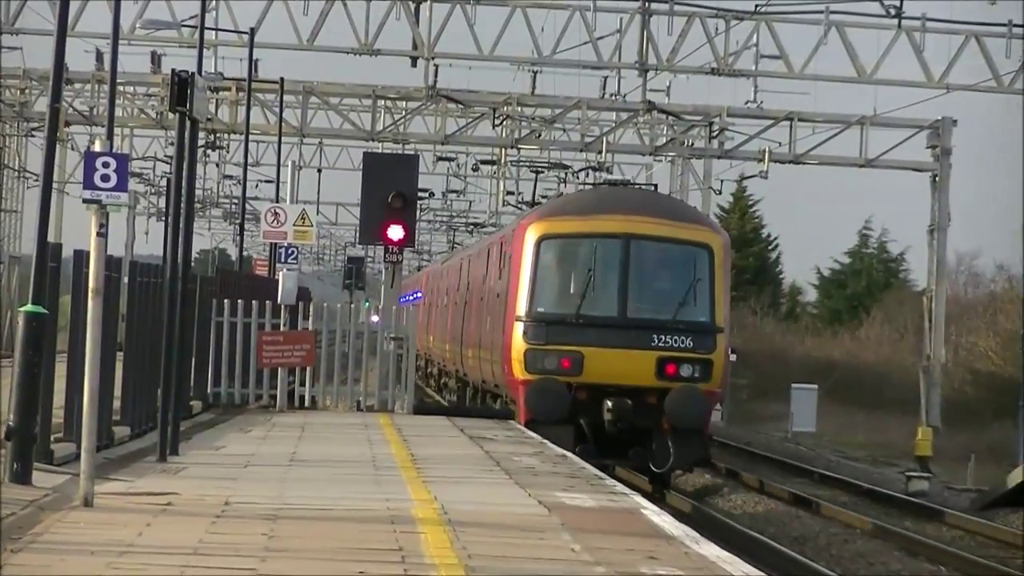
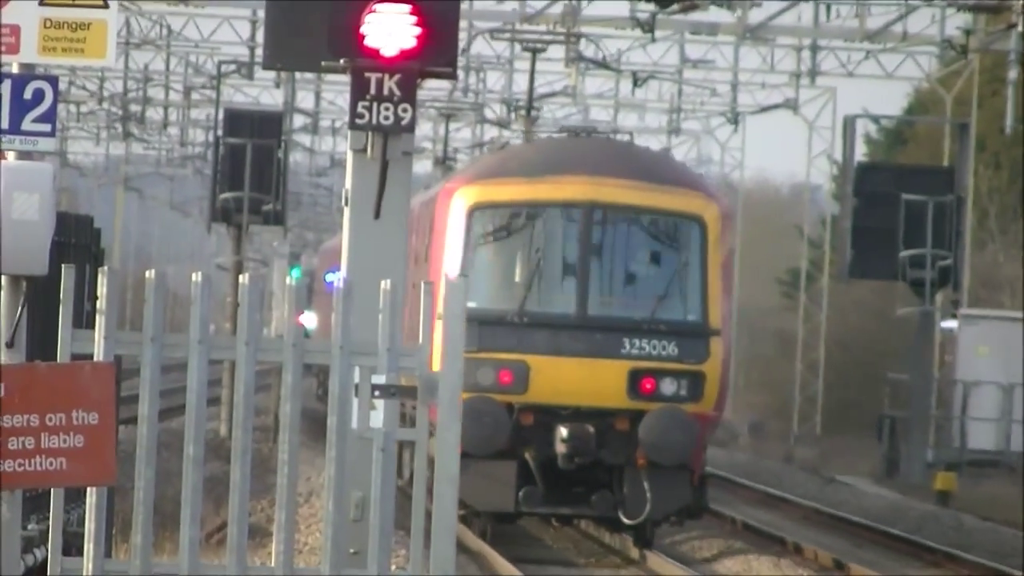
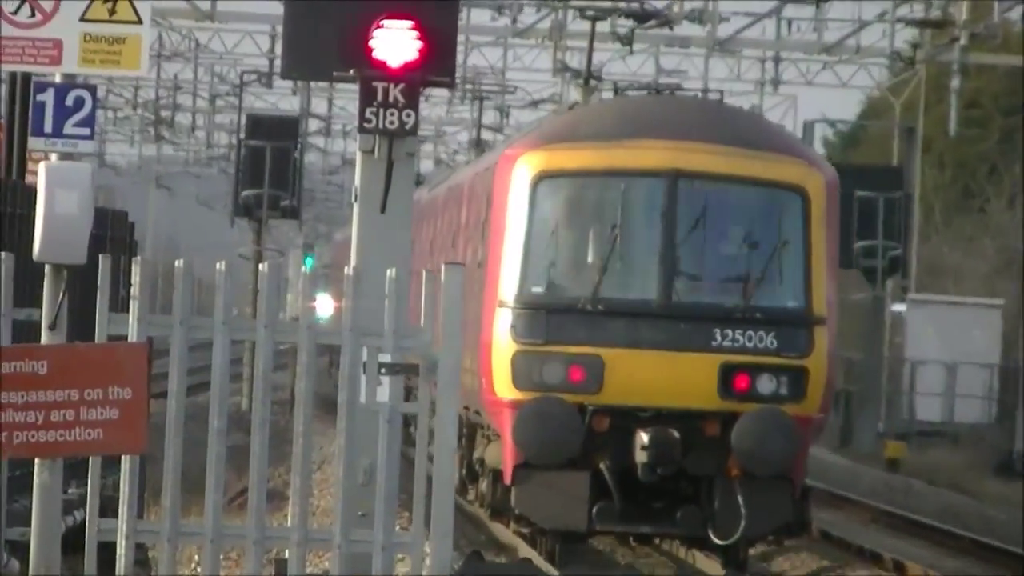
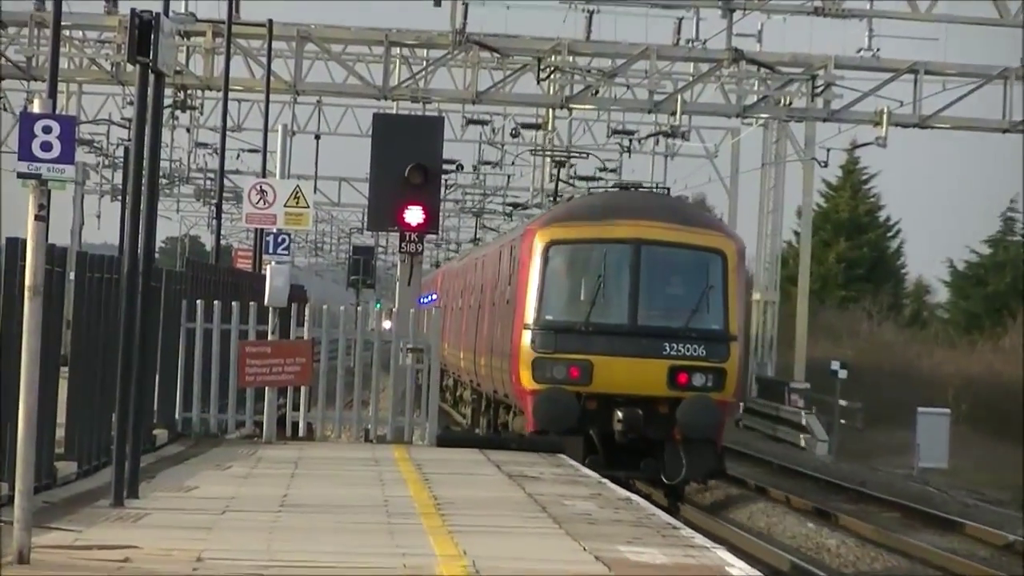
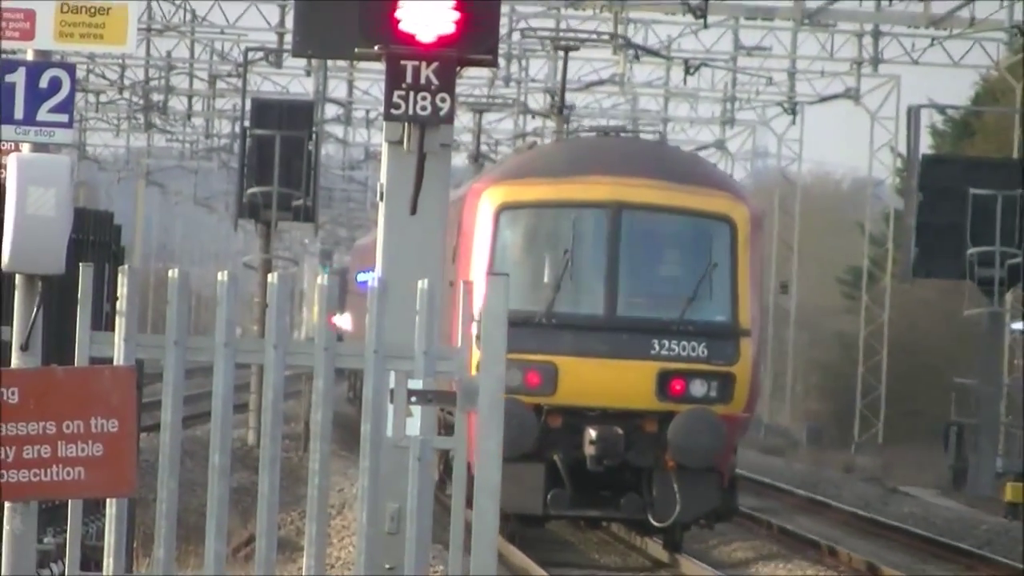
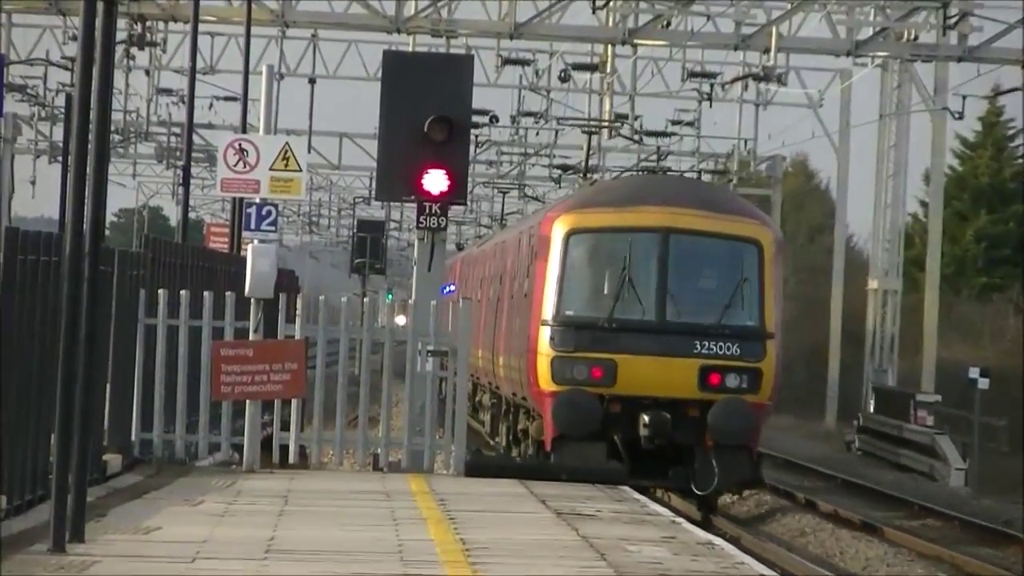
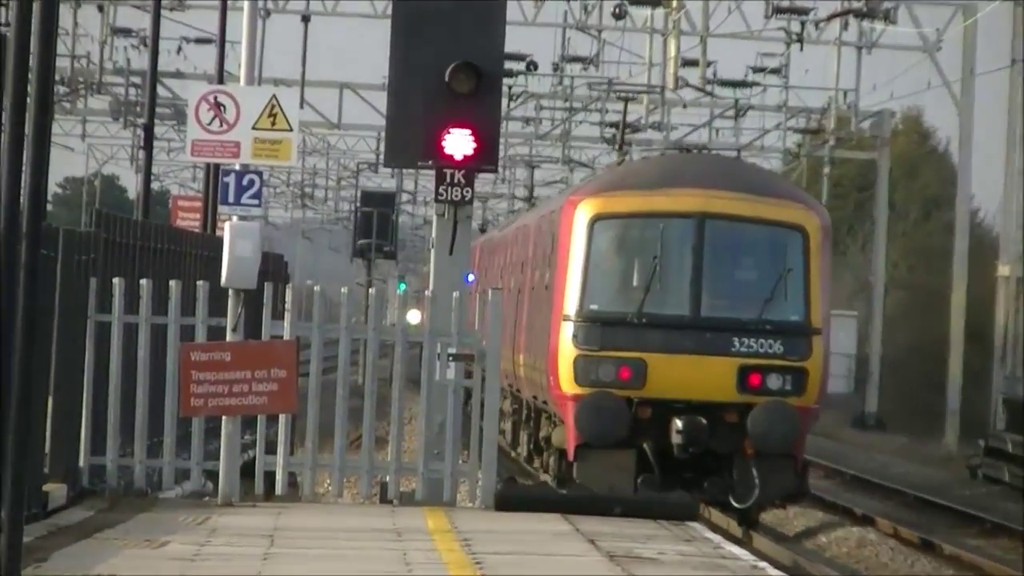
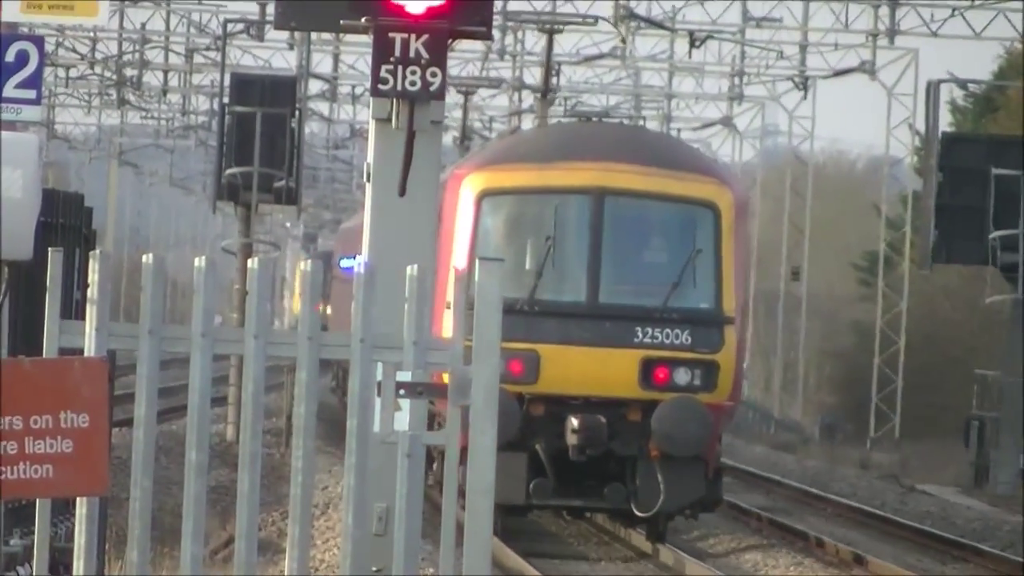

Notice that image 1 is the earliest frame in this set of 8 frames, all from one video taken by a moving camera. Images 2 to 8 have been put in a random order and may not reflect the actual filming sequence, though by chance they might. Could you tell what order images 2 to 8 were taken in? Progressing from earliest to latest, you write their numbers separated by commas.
4, 6, 7, 3, 2, 5, 8
